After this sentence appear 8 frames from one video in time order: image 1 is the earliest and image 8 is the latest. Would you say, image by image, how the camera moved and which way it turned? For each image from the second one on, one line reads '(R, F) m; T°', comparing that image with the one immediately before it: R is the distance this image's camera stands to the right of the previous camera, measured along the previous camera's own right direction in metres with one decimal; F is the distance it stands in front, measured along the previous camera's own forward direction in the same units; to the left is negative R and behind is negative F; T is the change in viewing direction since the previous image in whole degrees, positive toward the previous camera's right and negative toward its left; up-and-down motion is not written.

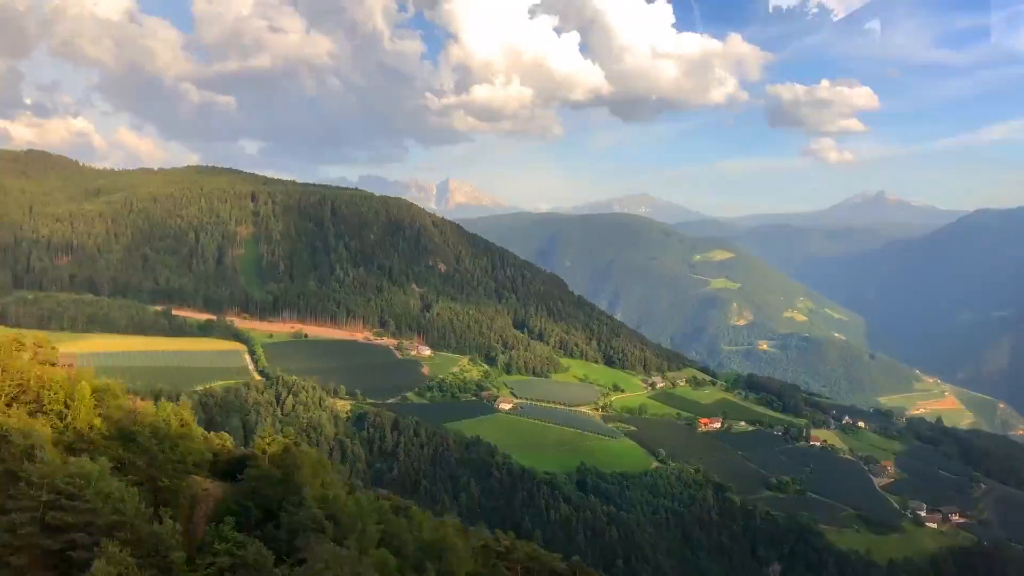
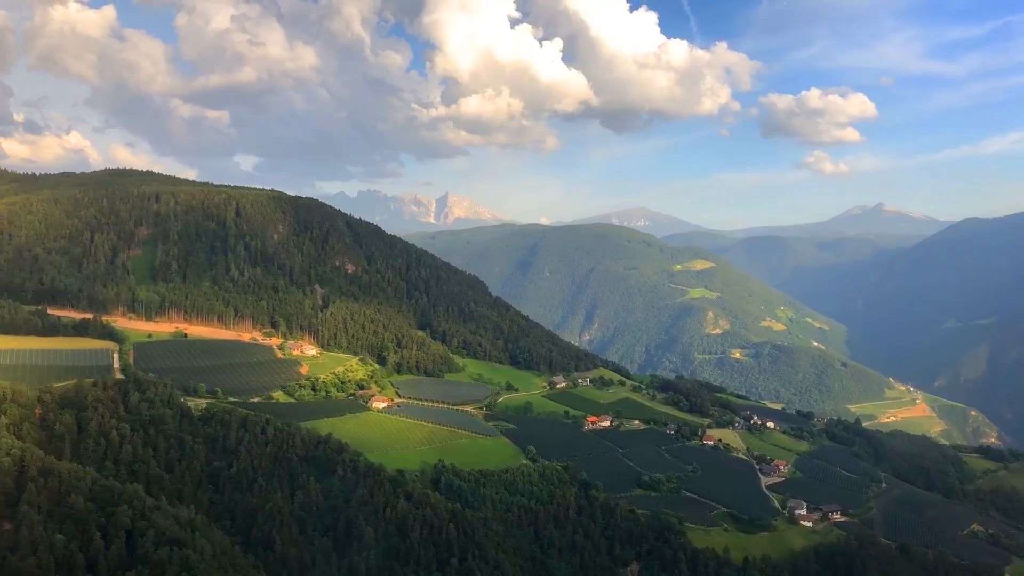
(+13.3, +2.4) m; 0°
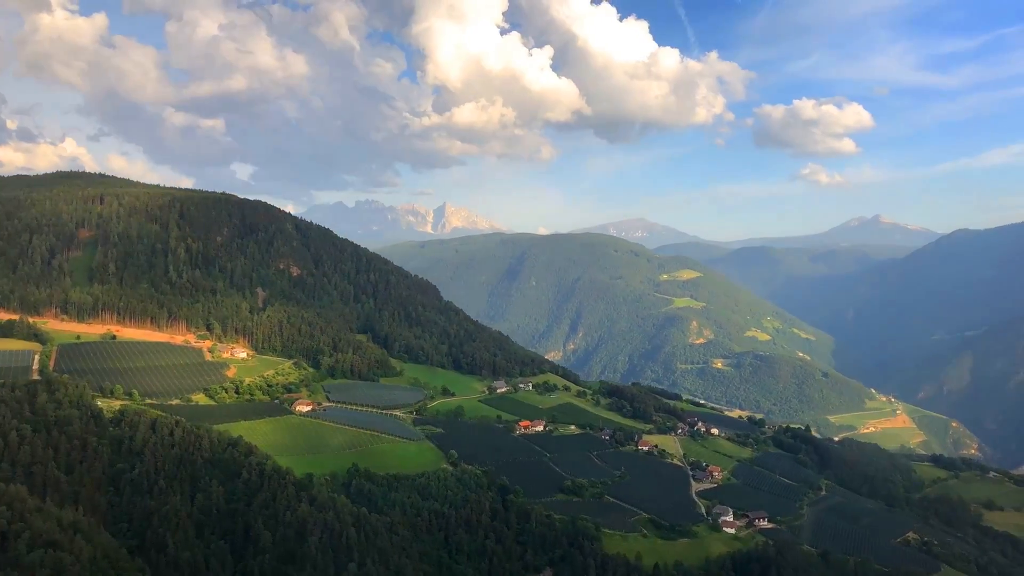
(+7.3, +1.3) m; 0°
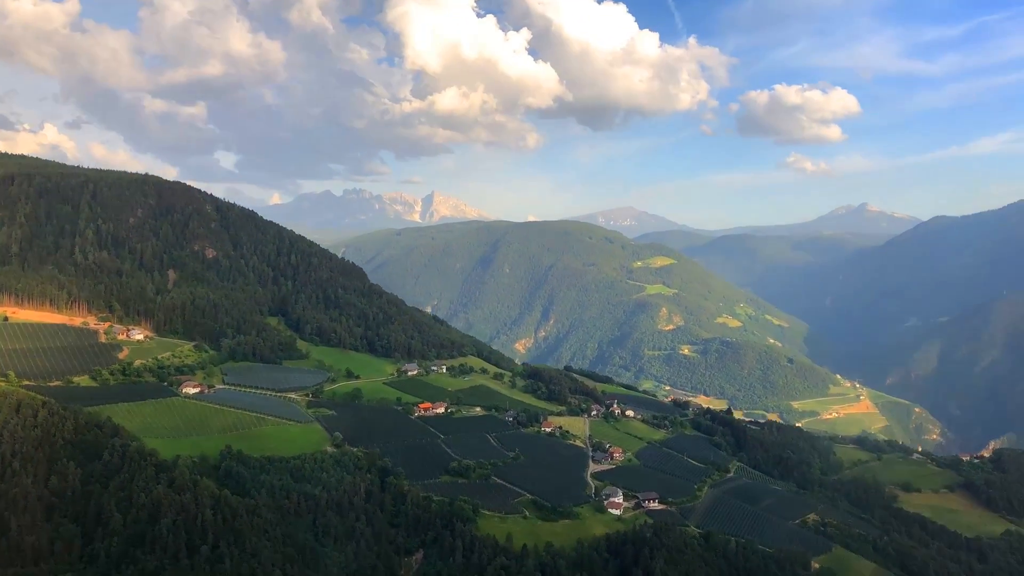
(+9.8, +1.7) m; +1°
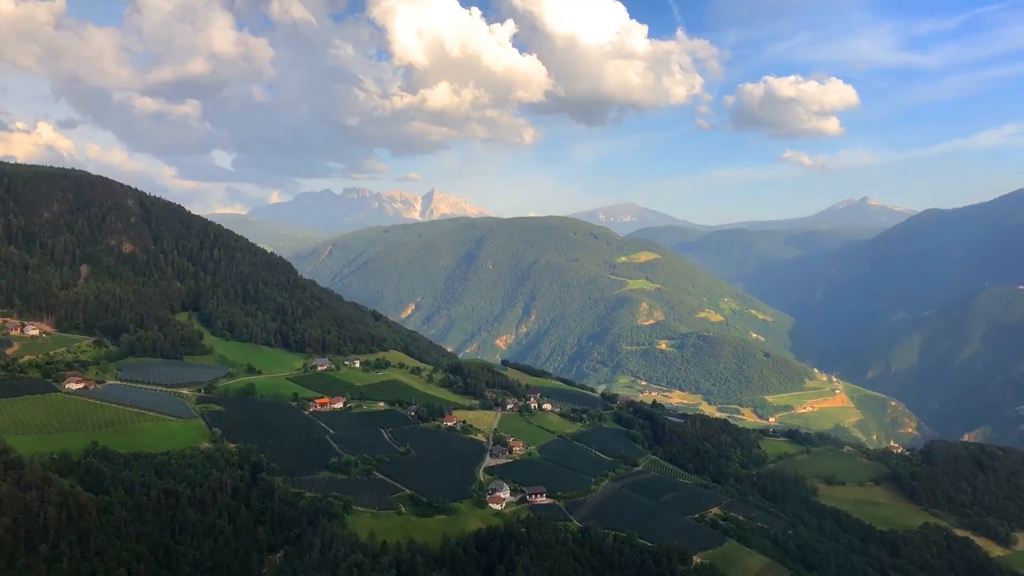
(+11.1, +2.0) m; 0°
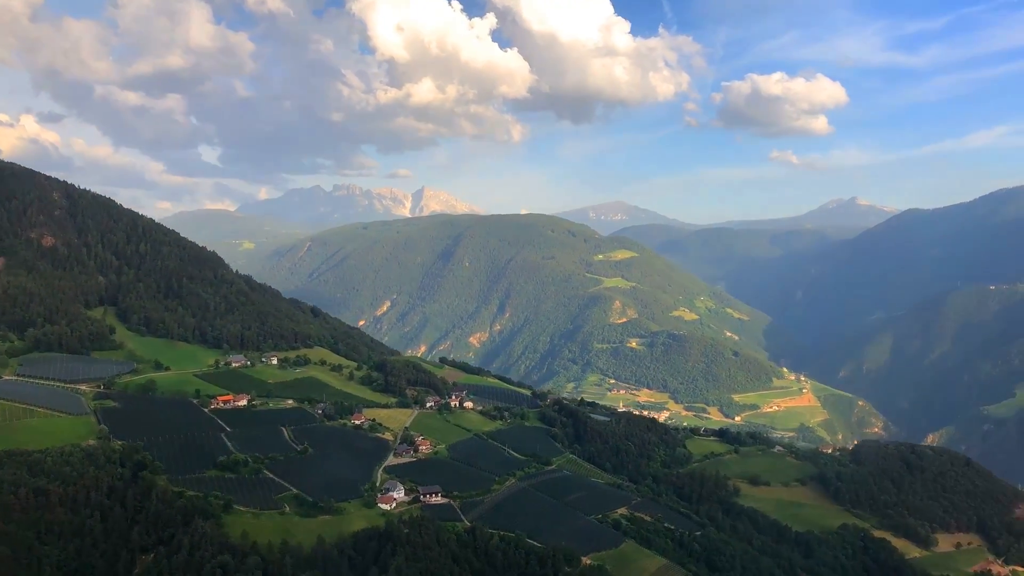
(+8.7, +1.5) m; +1°
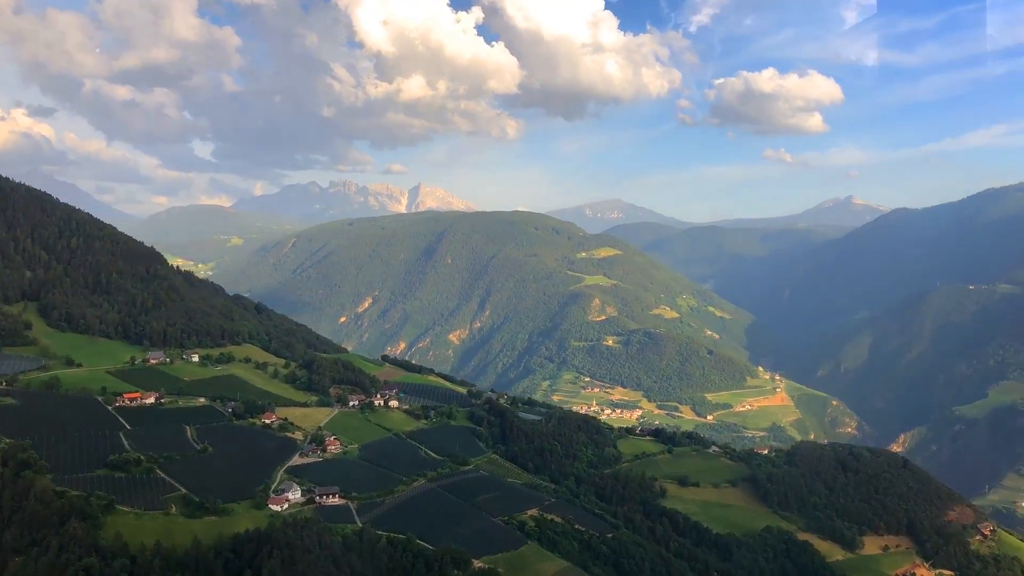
(+8.7, +1.5) m; 0°
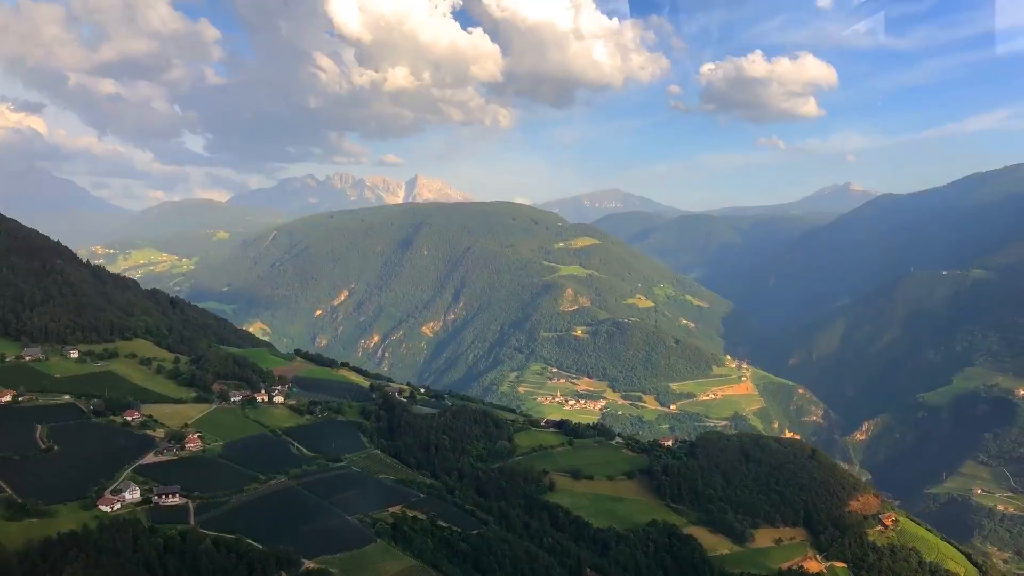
(+13.8, +2.4) m; 0°
